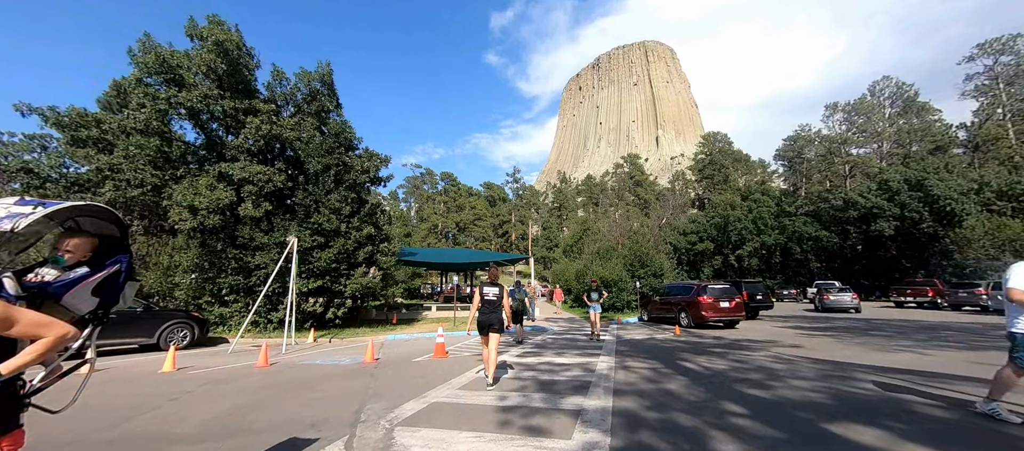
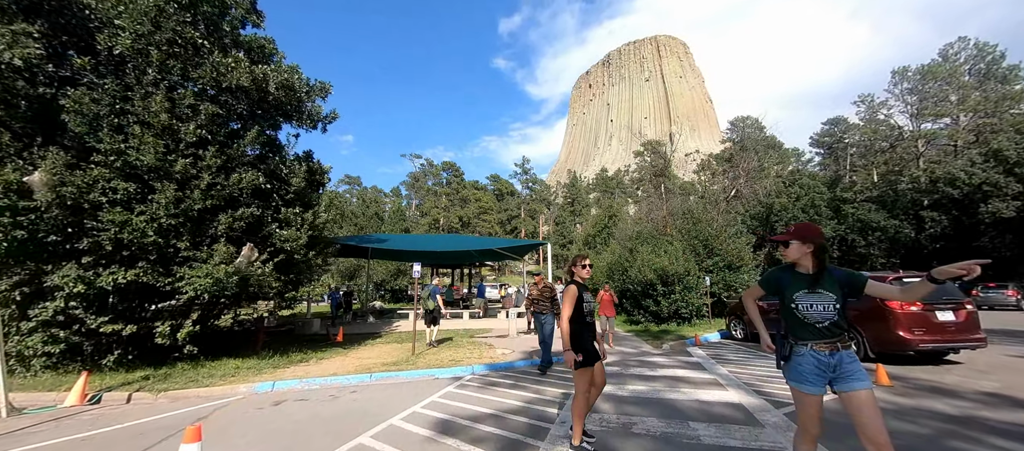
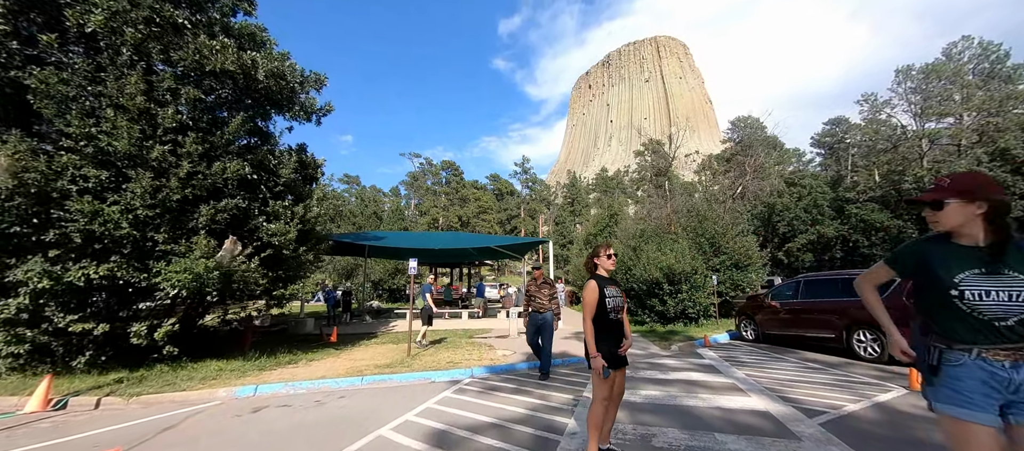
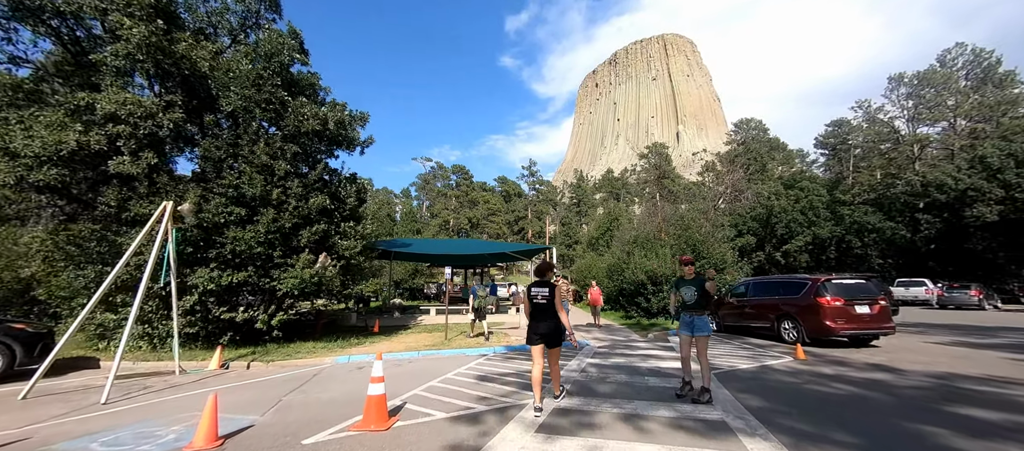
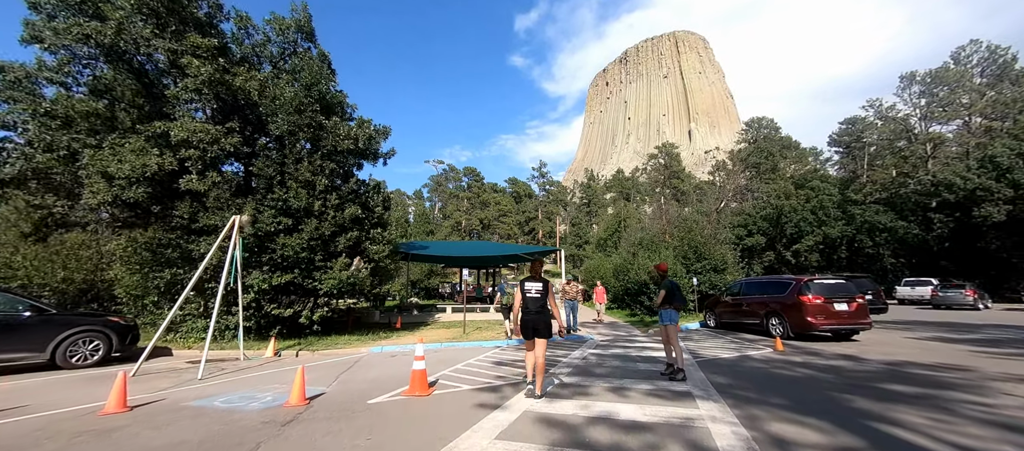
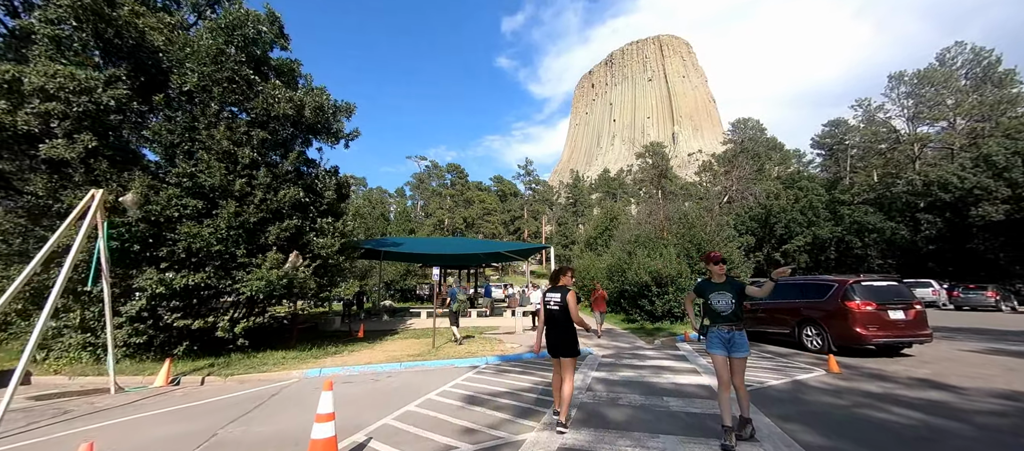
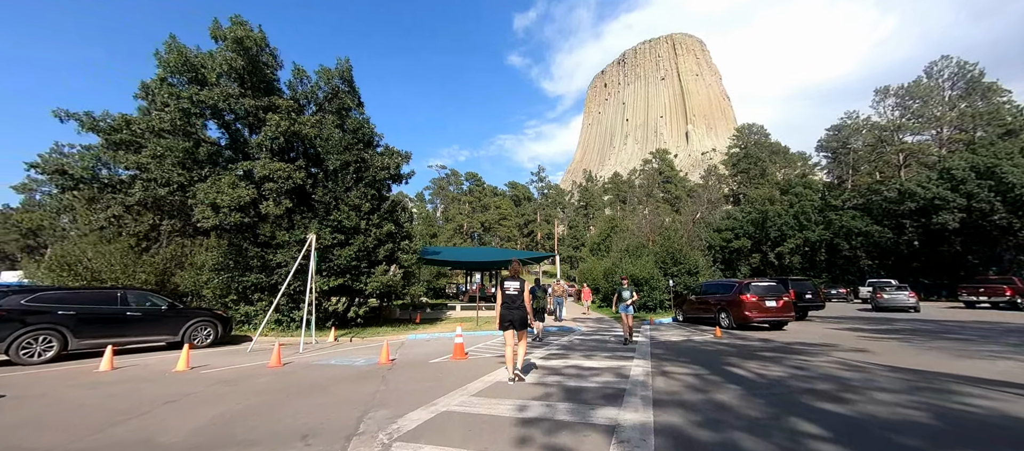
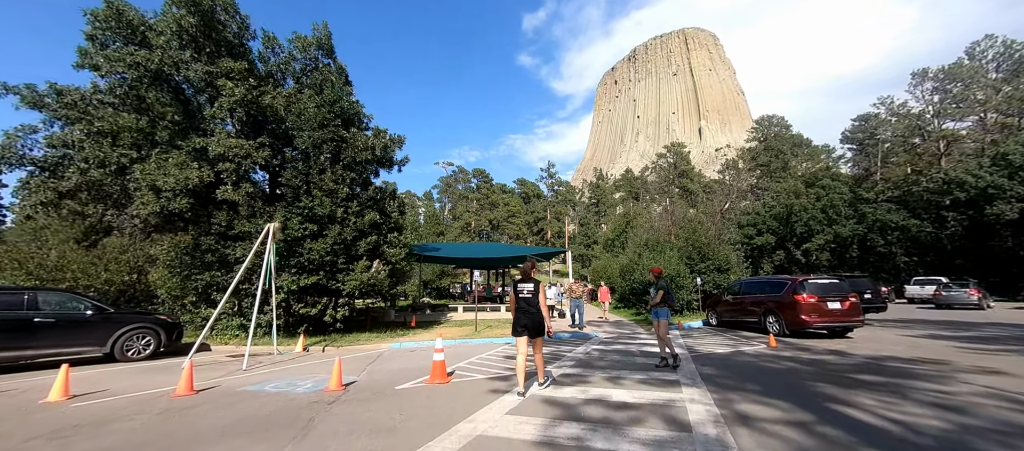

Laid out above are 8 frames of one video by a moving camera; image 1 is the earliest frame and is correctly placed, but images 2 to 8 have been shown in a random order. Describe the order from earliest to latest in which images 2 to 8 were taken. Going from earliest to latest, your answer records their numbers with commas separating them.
7, 8, 5, 4, 6, 2, 3
